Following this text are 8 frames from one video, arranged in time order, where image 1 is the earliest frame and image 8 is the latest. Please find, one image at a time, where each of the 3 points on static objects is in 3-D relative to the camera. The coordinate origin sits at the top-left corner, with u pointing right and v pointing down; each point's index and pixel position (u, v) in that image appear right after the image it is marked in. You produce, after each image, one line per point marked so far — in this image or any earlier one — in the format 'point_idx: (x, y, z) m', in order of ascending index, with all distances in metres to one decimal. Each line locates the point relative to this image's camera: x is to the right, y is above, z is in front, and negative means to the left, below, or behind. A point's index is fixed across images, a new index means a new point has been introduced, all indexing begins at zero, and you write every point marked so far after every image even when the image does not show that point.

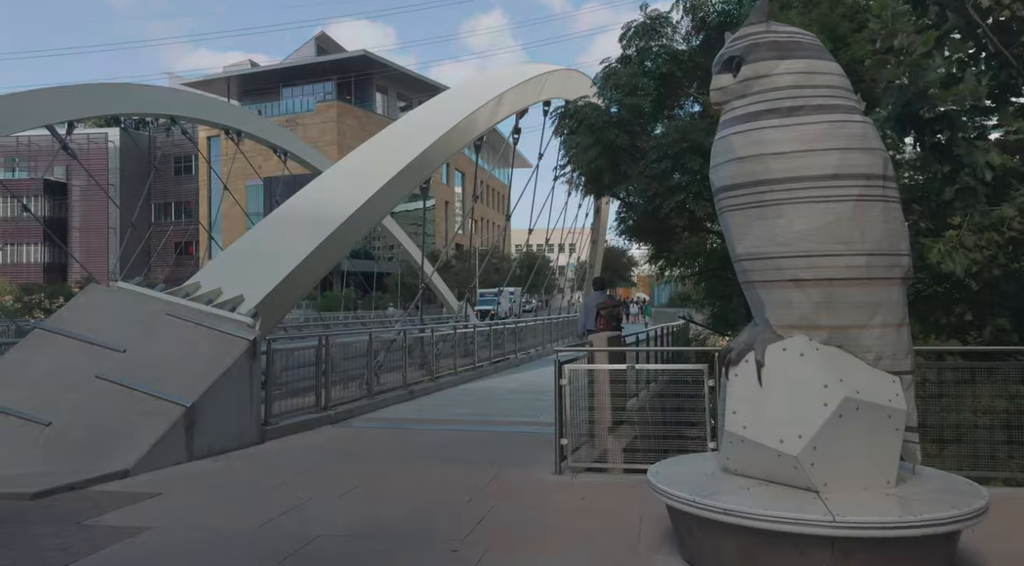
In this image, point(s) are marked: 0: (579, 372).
0: (+0.7, -0.9, +7.6) m
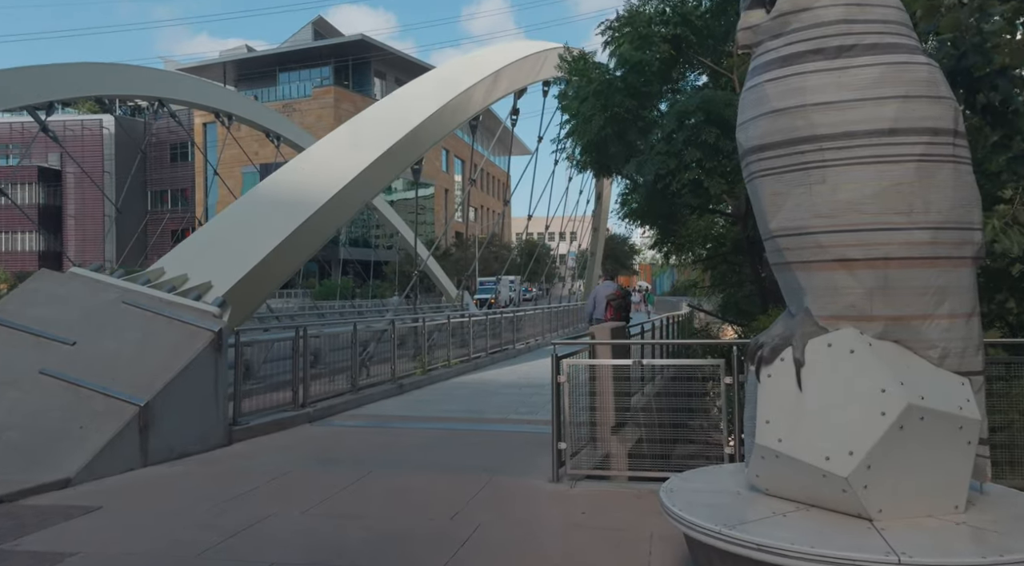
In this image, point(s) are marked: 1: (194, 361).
0: (+0.6, -0.8, +6.8) m
1: (-3.2, -0.8, +7.6) m
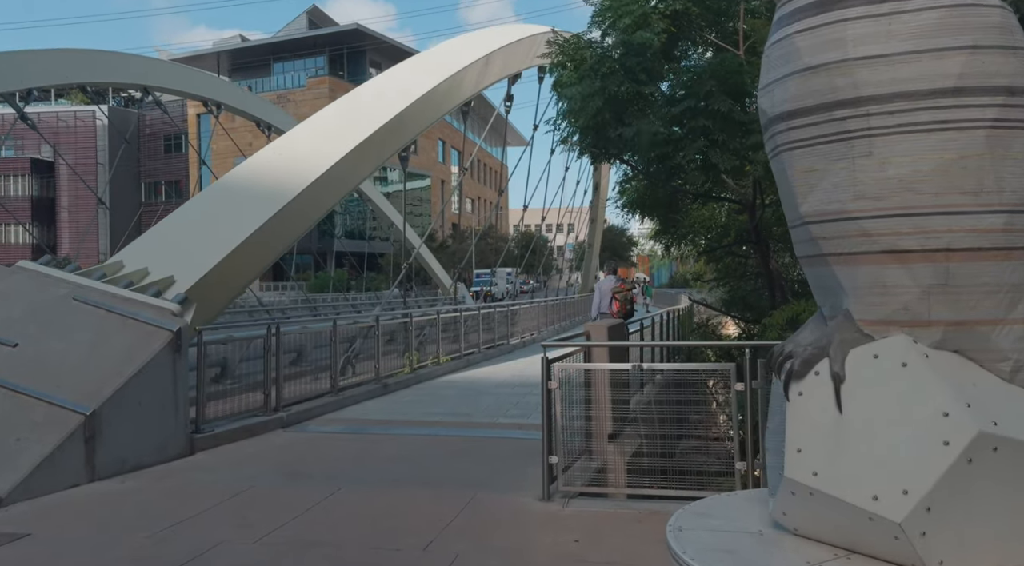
0: (+0.5, -0.7, +6.1) m
1: (-3.3, -0.7, +6.9) m
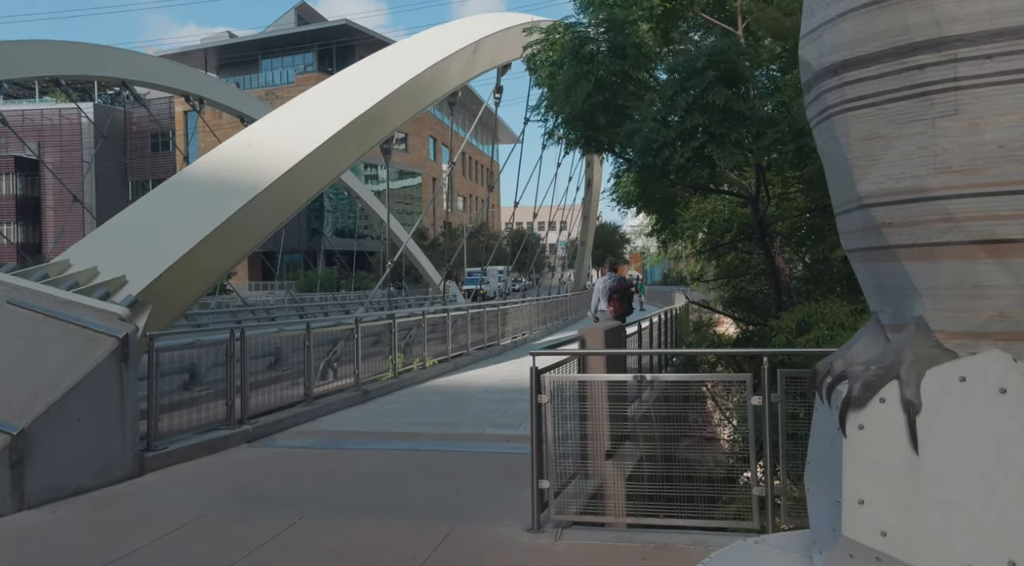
0: (+0.4, -0.7, +5.3) m
1: (-3.4, -0.7, +6.2) m
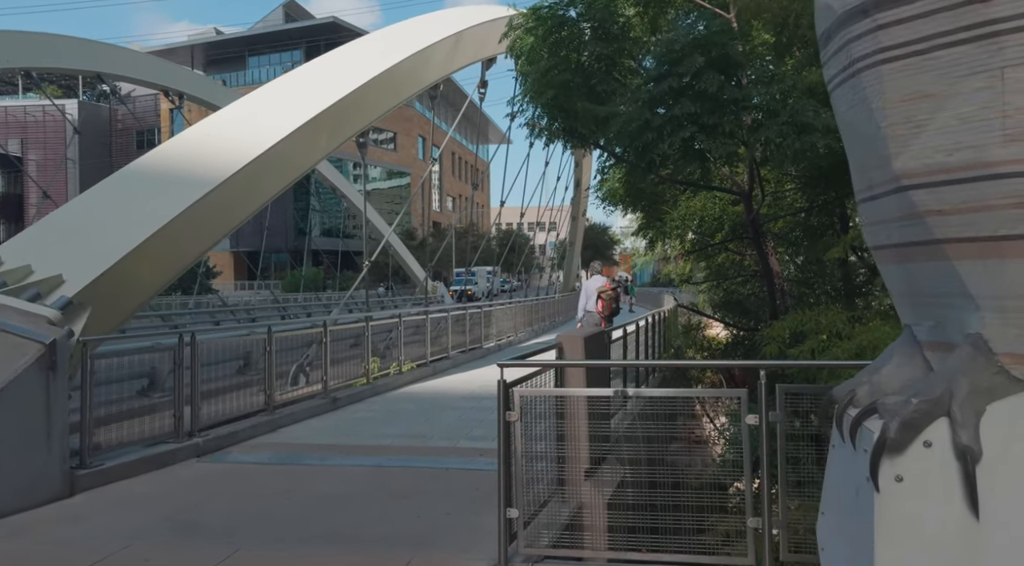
0: (+0.2, -0.7, +4.7) m
1: (-3.7, -0.7, +5.5) m
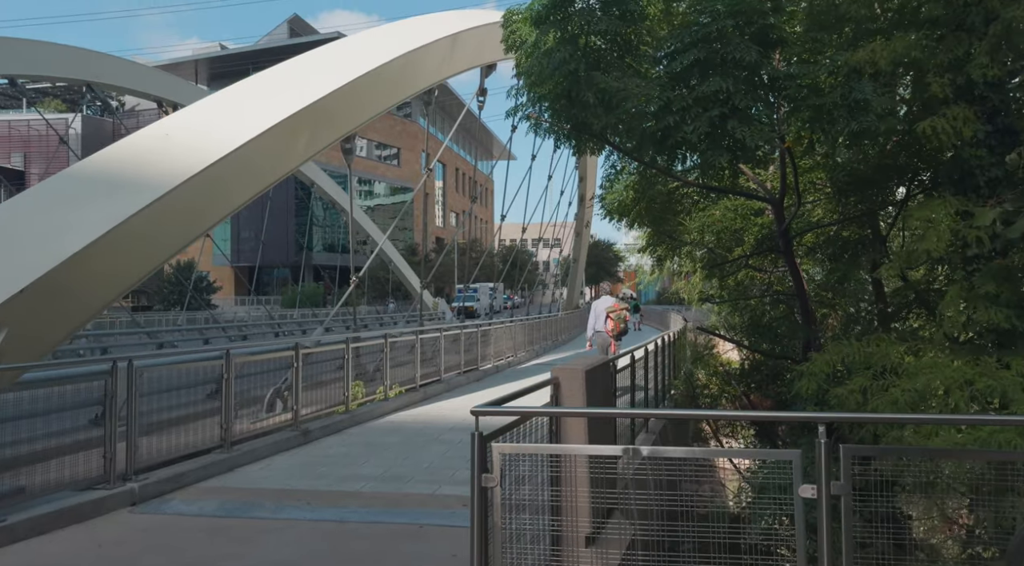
0: (+0.1, -0.8, +3.7) m
1: (-3.7, -0.8, +4.5) m
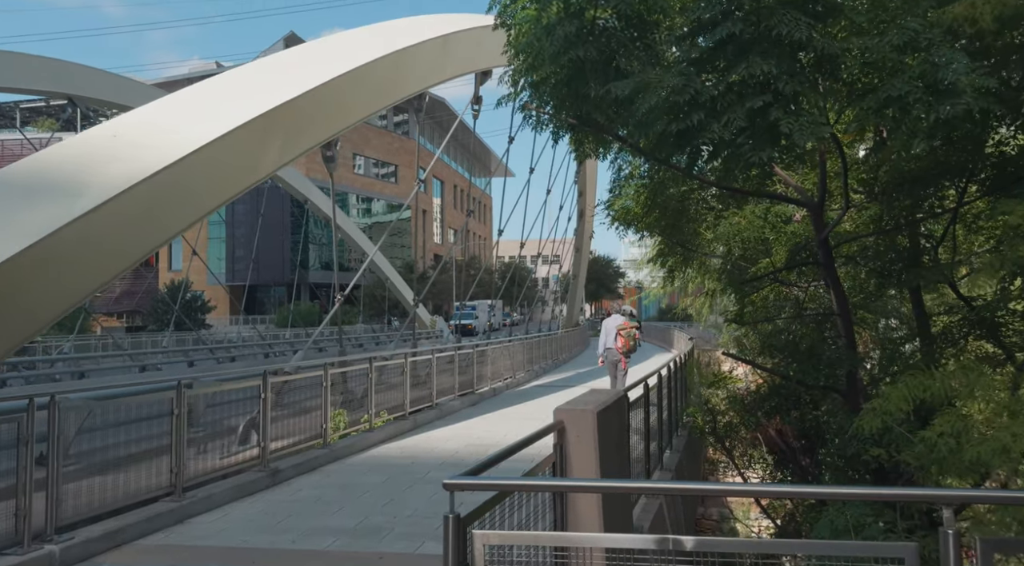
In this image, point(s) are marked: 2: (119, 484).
0: (0.0, -0.9, +2.7) m
1: (-3.8, -1.0, +3.4) m
2: (-3.2, -1.7, +6.3) m
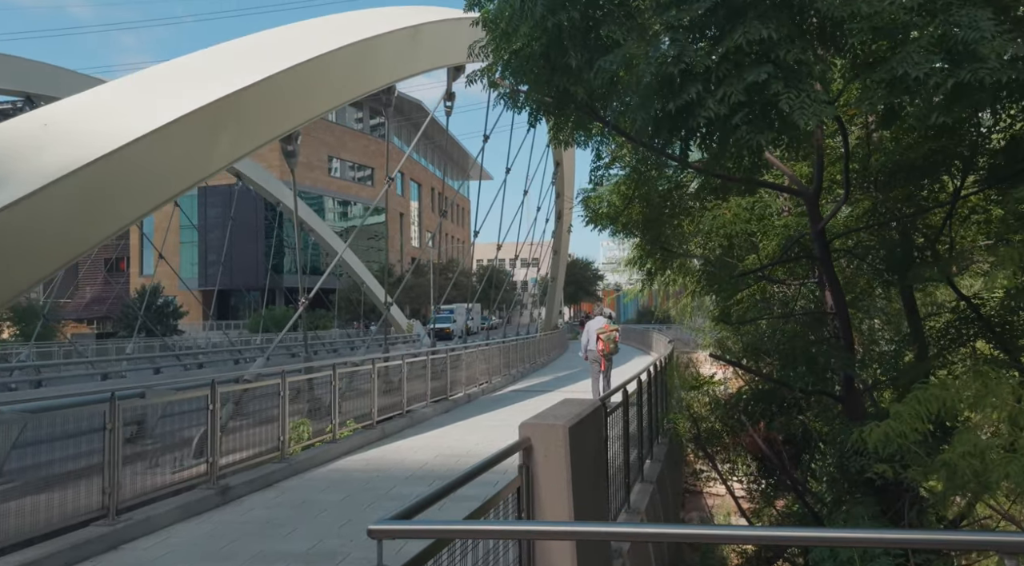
0: (-0.1, -0.9, +2.1) m
1: (-4.0, -1.0, +2.8) m
2: (-3.5, -1.7, +5.7) m
